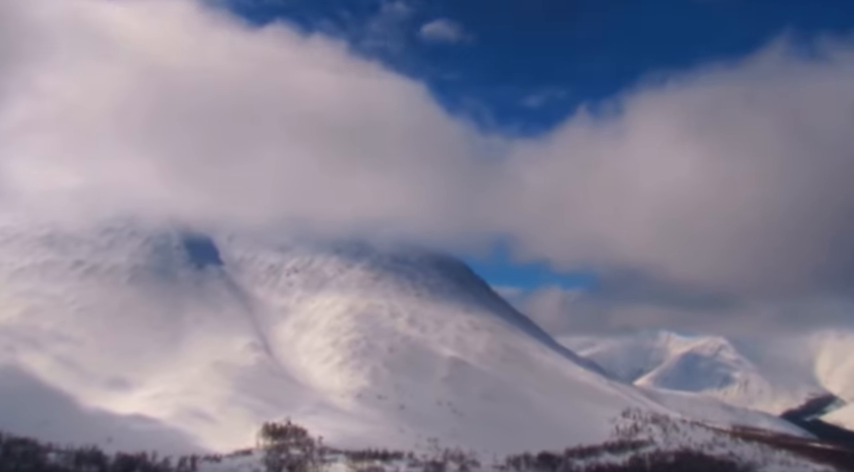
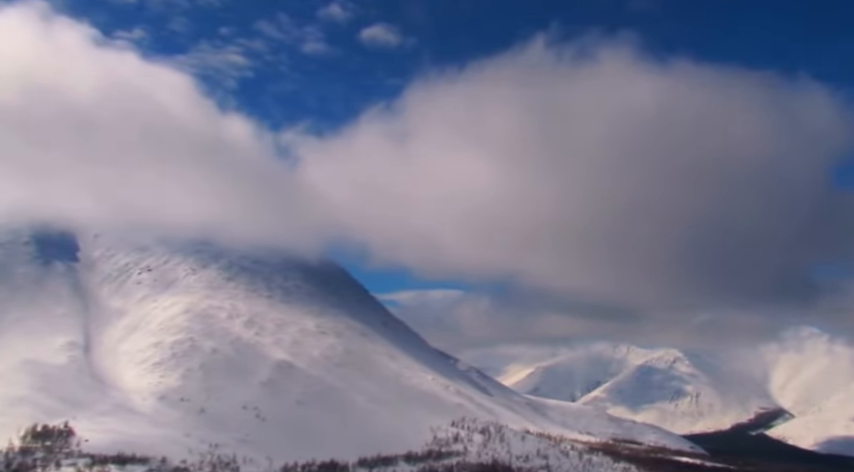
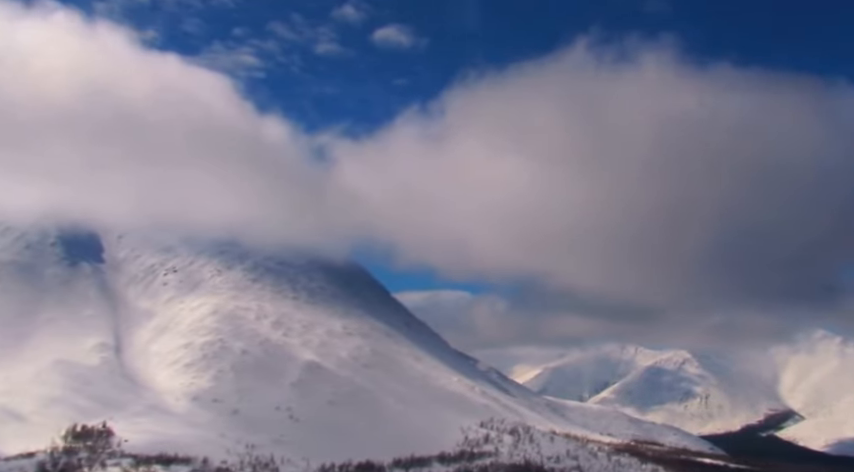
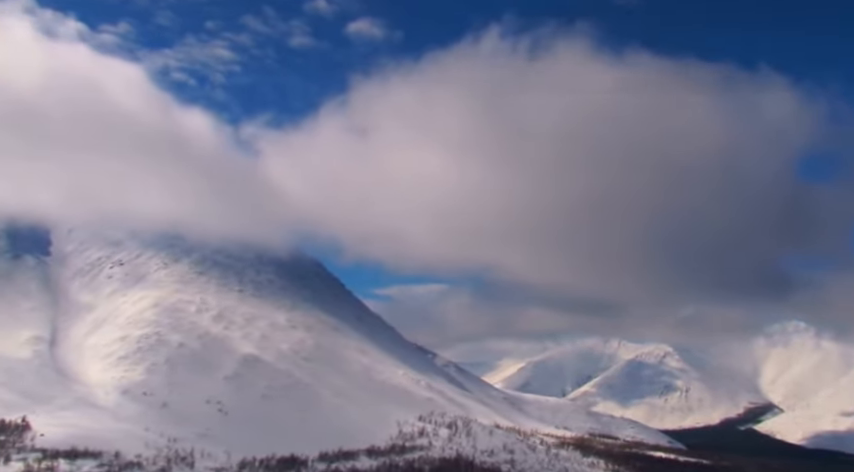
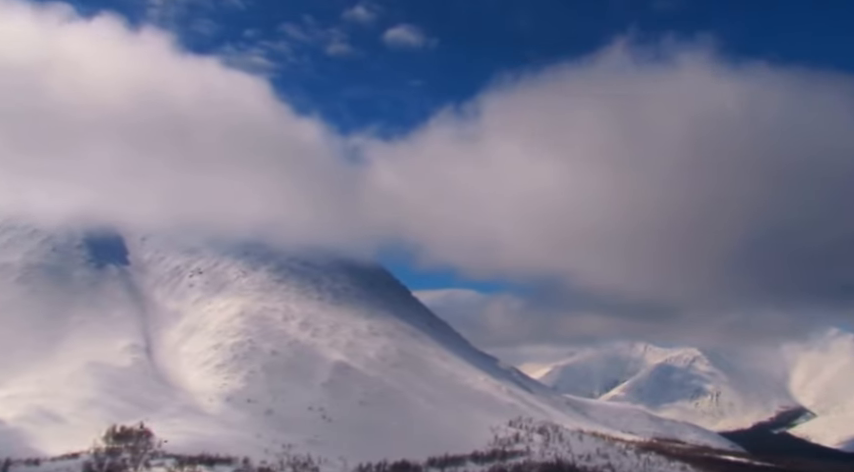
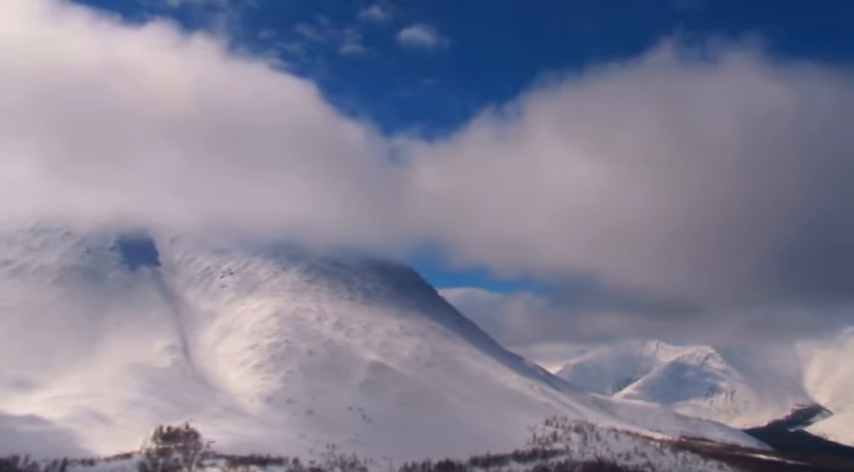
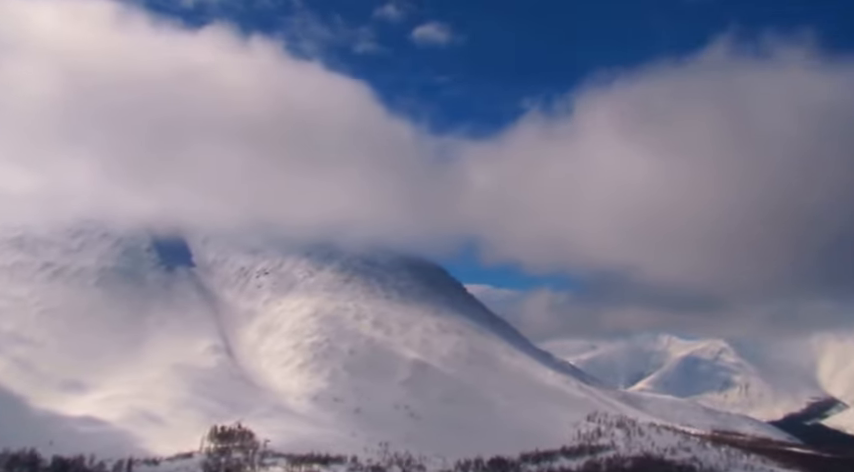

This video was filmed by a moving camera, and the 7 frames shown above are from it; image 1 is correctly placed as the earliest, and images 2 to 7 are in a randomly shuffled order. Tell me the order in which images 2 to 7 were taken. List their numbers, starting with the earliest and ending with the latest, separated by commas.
7, 6, 5, 3, 2, 4
